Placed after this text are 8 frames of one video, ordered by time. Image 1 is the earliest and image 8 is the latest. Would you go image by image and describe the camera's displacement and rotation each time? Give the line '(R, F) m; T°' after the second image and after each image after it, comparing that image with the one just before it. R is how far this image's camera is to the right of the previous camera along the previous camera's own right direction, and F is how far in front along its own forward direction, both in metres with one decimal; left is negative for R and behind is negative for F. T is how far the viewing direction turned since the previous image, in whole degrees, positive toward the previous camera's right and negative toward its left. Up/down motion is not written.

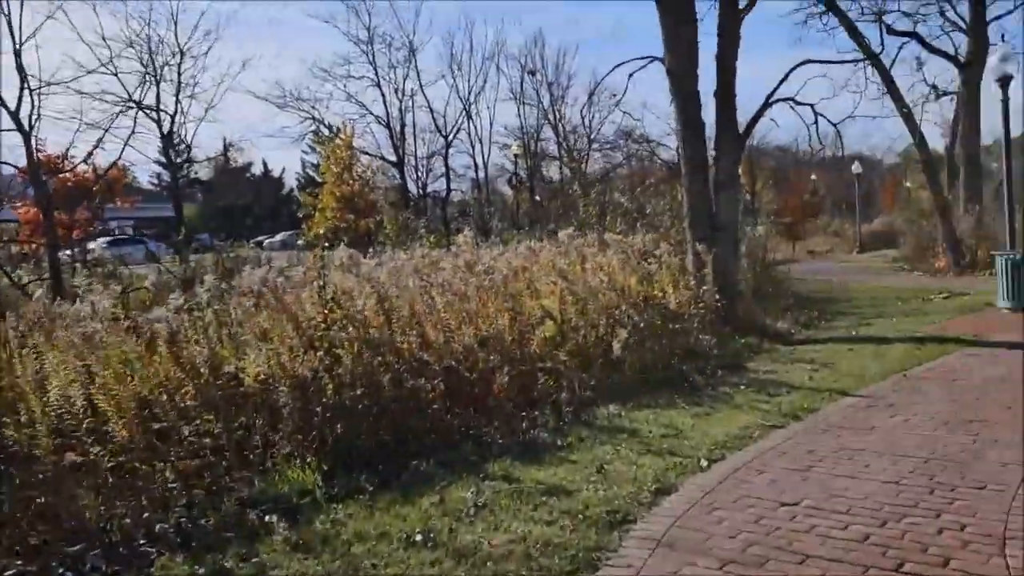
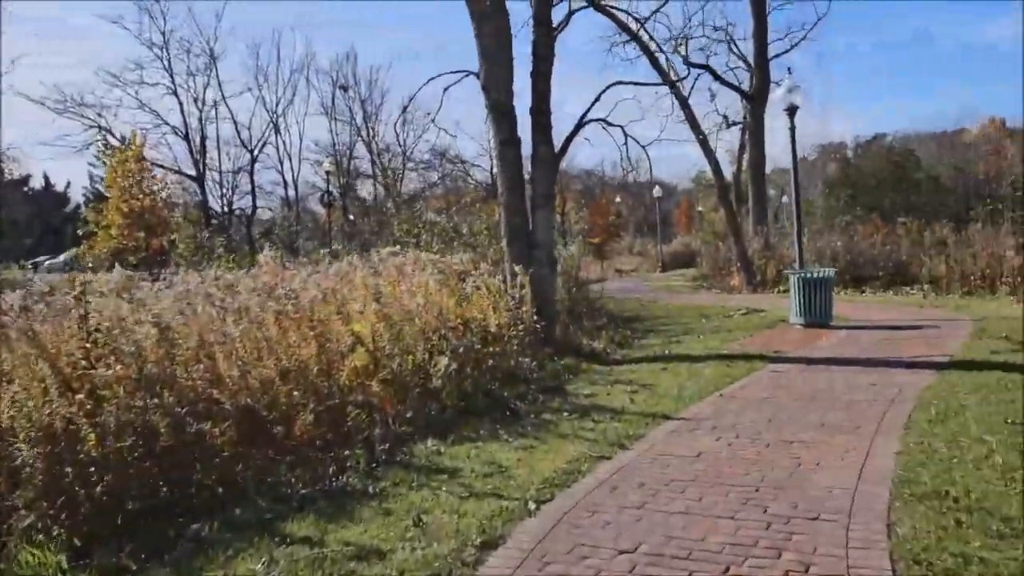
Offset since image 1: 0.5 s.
(+0.1, +0.5) m; +13°
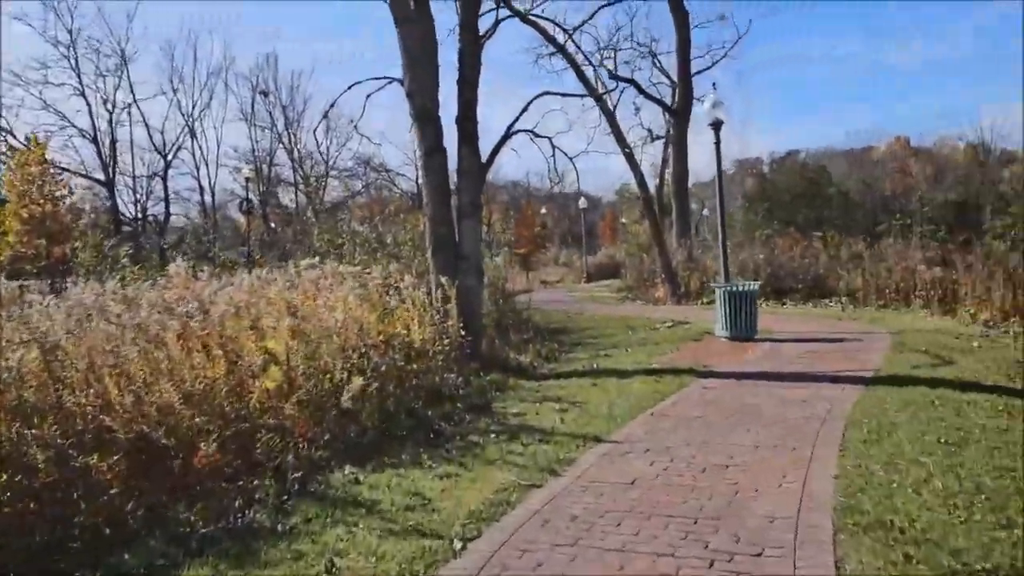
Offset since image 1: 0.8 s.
(0.0, +0.3) m; +5°
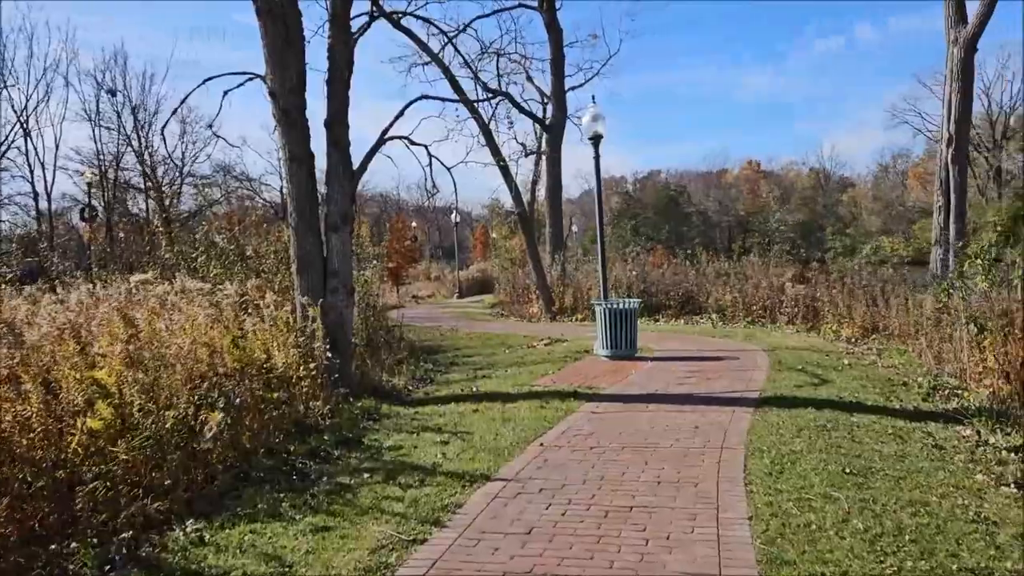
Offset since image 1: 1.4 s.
(-0.1, +0.6) m; +9°
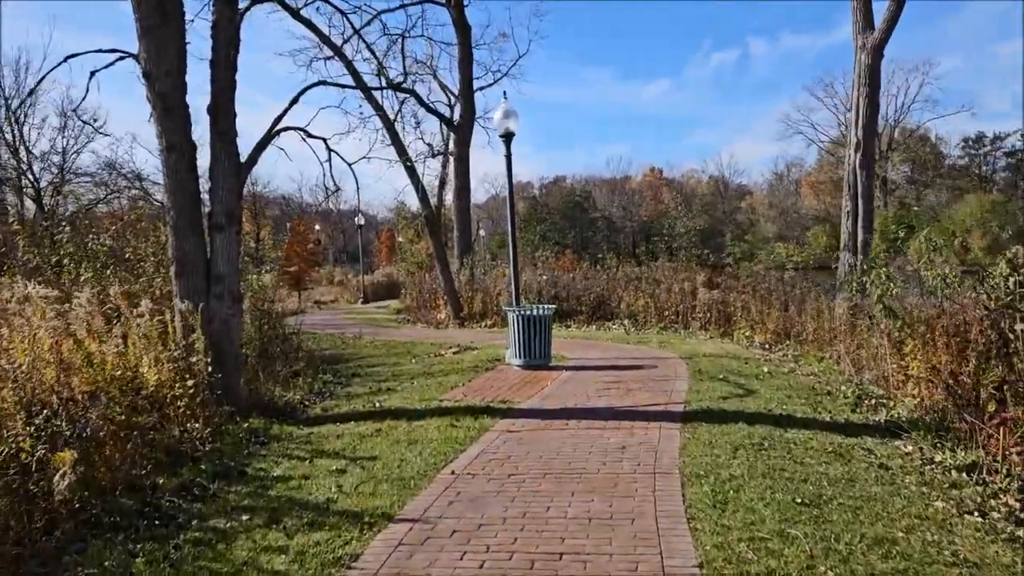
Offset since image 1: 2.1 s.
(0.0, +0.7) m; +7°
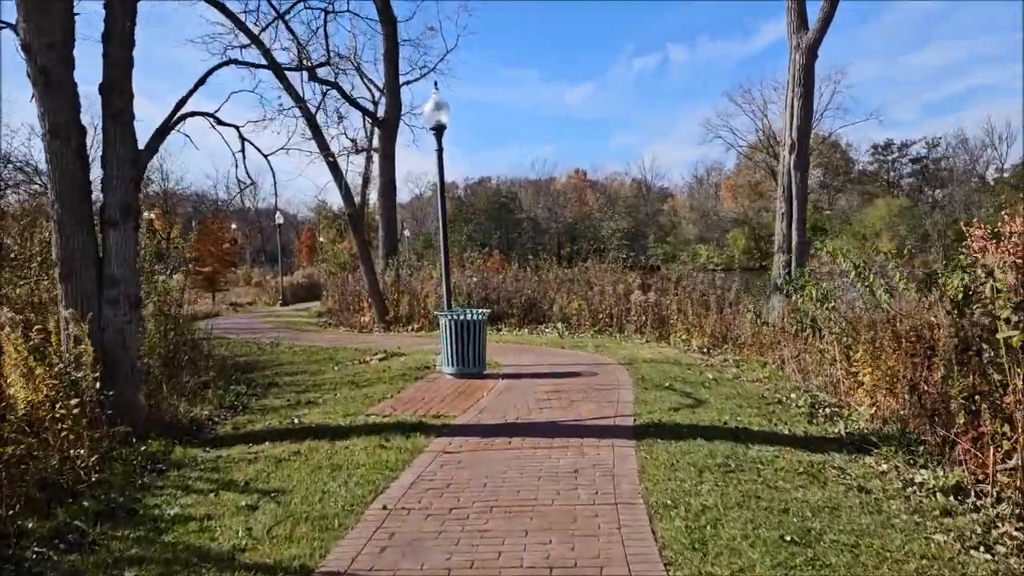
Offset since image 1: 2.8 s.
(-0.1, +0.7) m; +5°
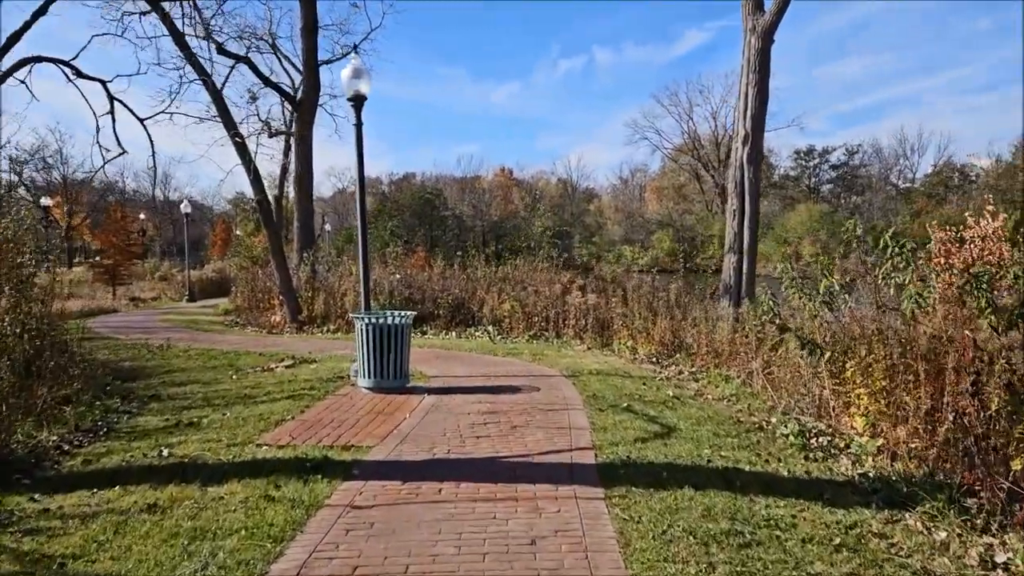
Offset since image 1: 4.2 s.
(-0.1, +1.4) m; +5°
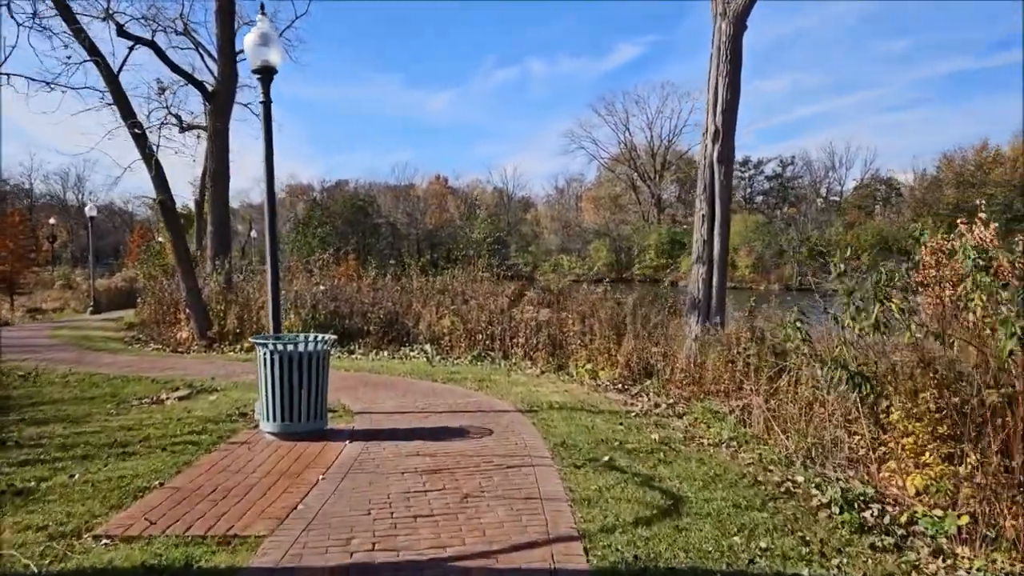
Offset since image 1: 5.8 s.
(-0.1, +1.7) m; +5°
